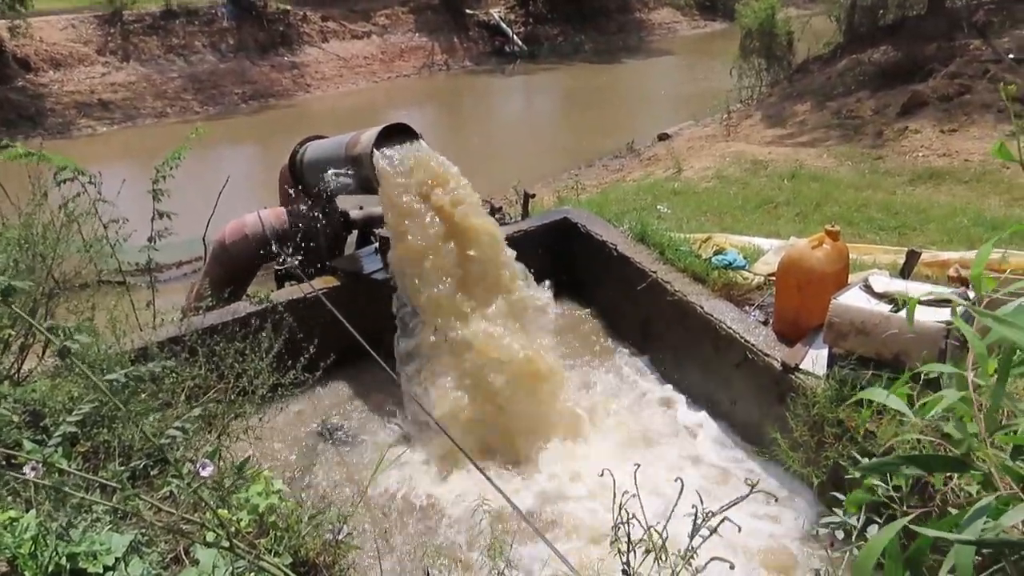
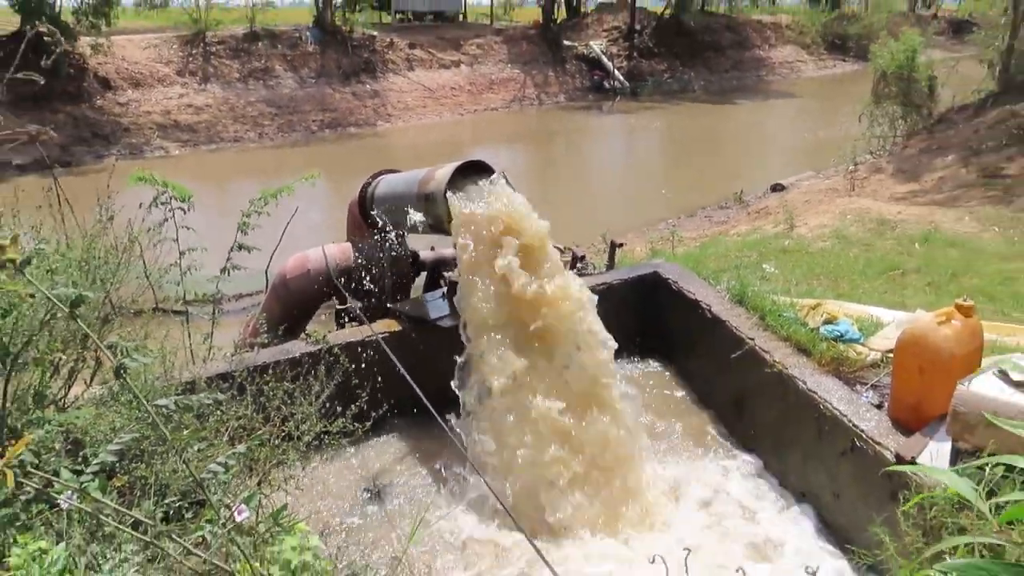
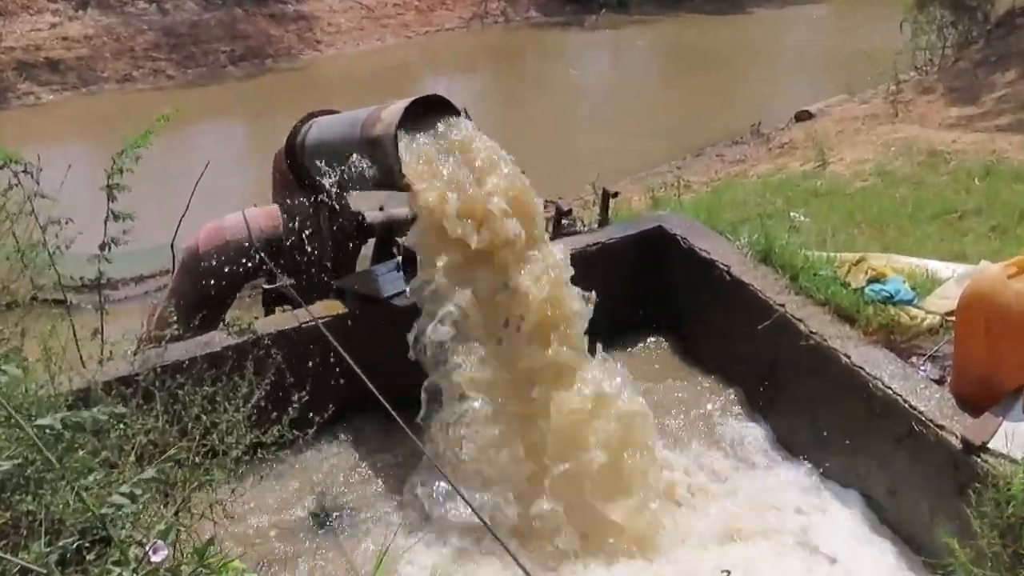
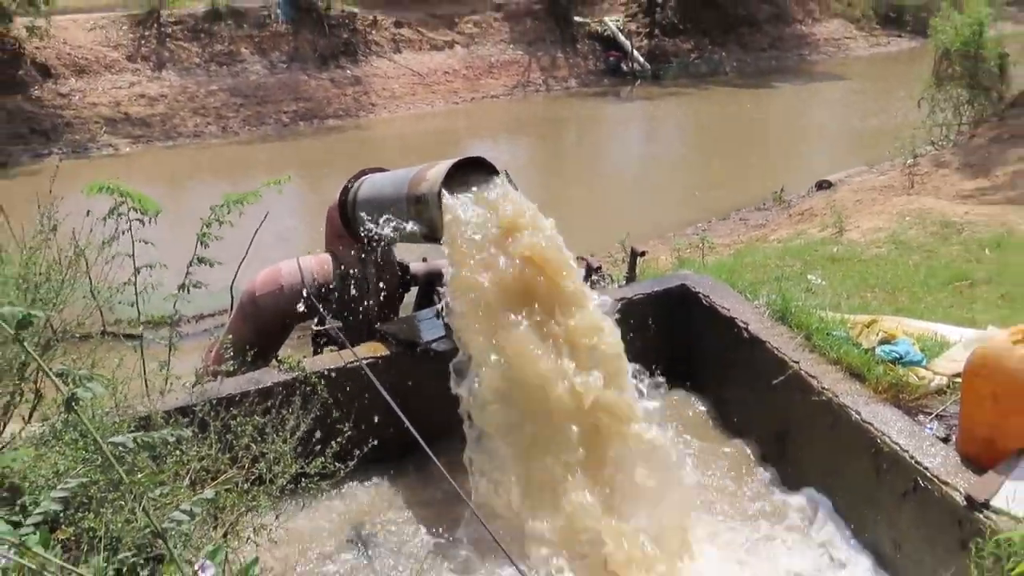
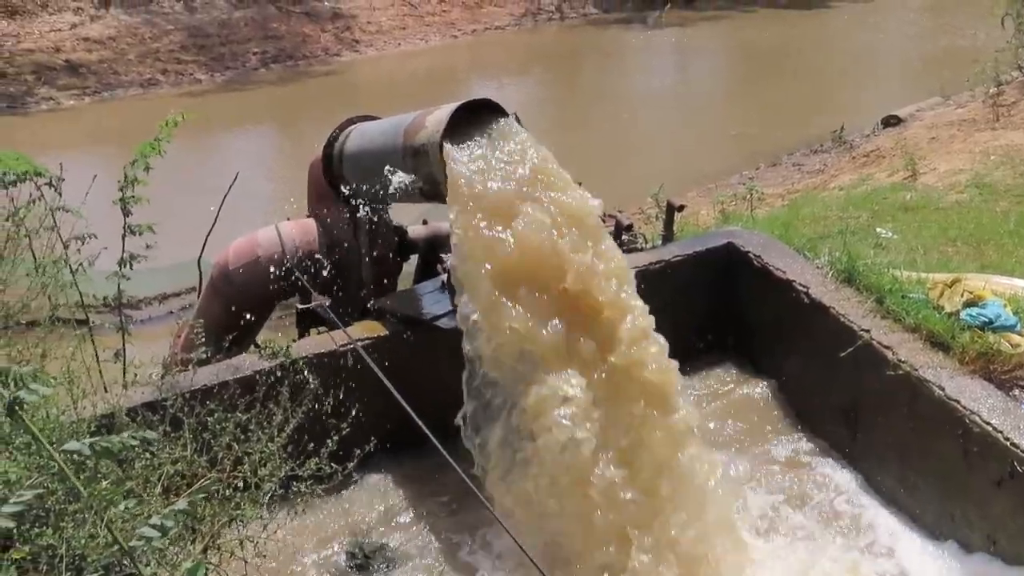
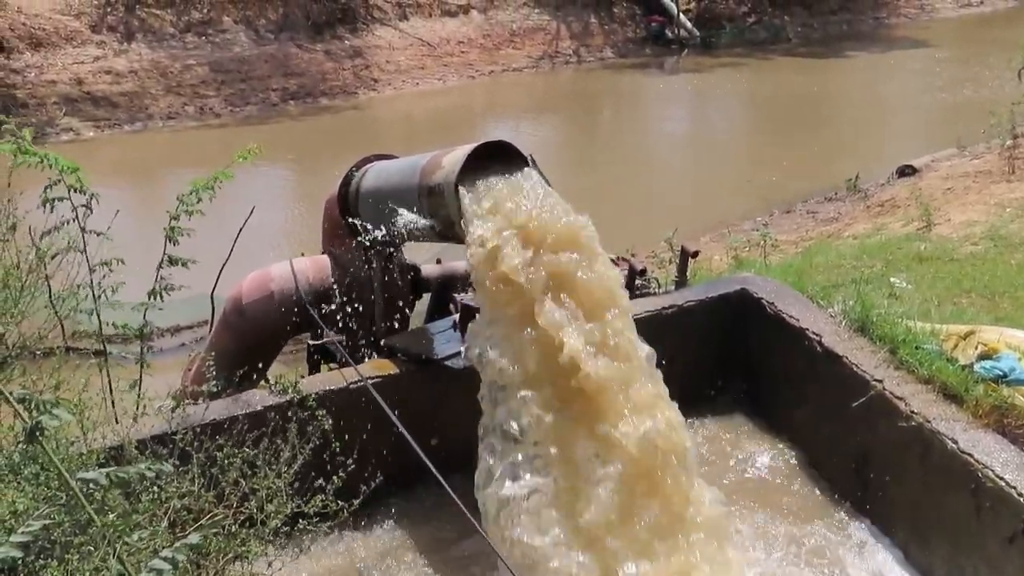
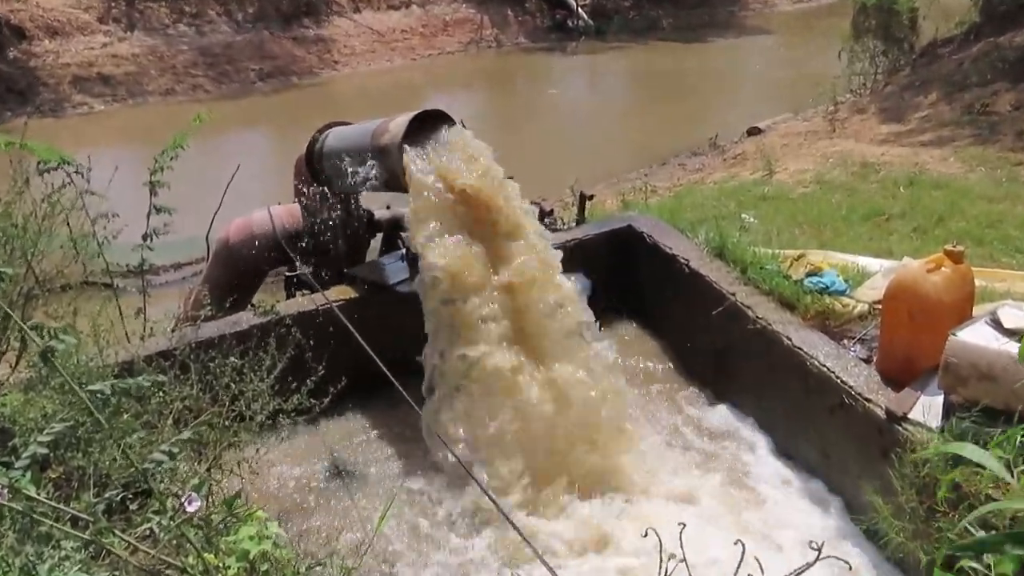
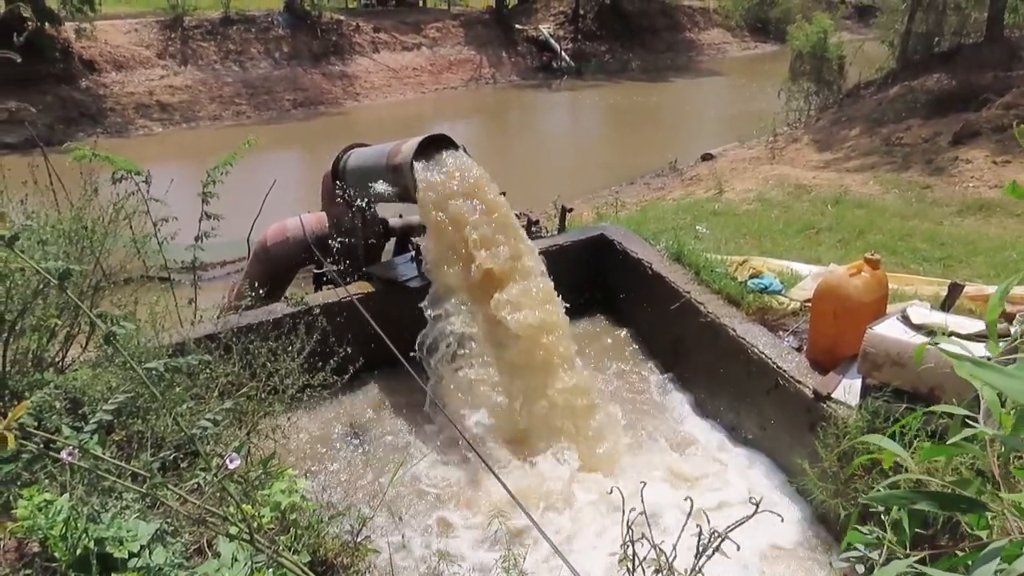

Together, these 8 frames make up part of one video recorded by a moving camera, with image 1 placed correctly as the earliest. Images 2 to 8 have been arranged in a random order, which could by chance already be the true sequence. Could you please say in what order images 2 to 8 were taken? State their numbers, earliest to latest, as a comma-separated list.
8, 7, 3, 5, 6, 4, 2
